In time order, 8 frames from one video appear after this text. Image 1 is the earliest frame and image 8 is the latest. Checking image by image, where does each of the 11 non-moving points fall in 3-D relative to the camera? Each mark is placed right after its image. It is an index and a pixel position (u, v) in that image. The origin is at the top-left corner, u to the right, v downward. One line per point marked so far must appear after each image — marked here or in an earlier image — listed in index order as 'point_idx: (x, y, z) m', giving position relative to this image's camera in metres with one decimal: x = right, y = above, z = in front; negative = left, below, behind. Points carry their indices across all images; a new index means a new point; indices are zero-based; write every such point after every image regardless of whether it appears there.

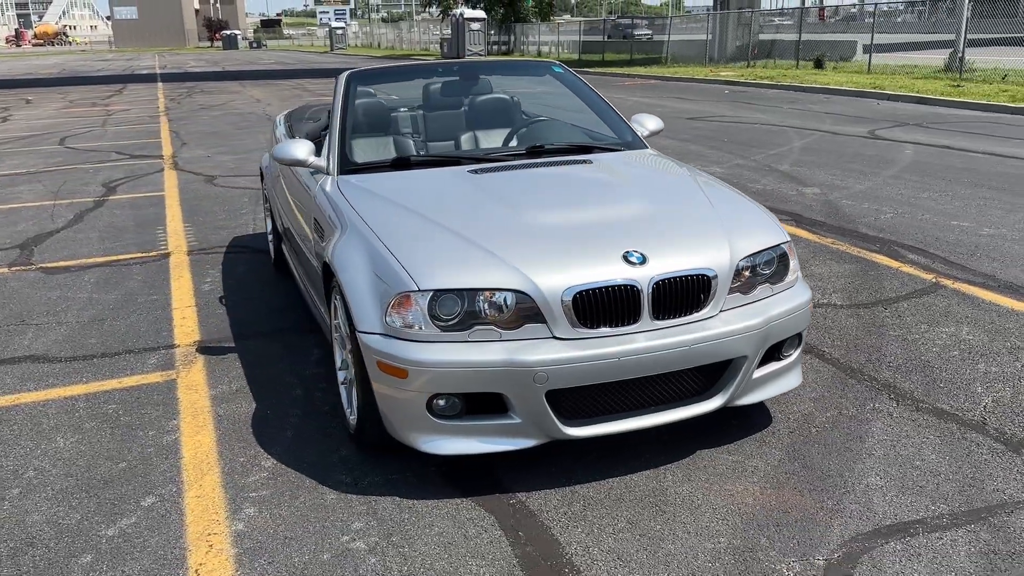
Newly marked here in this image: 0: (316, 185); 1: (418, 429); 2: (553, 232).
0: (-0.9, +0.5, +4.2) m
1: (-0.3, -0.5, +3.0) m
2: (+0.1, +0.2, +3.2) m
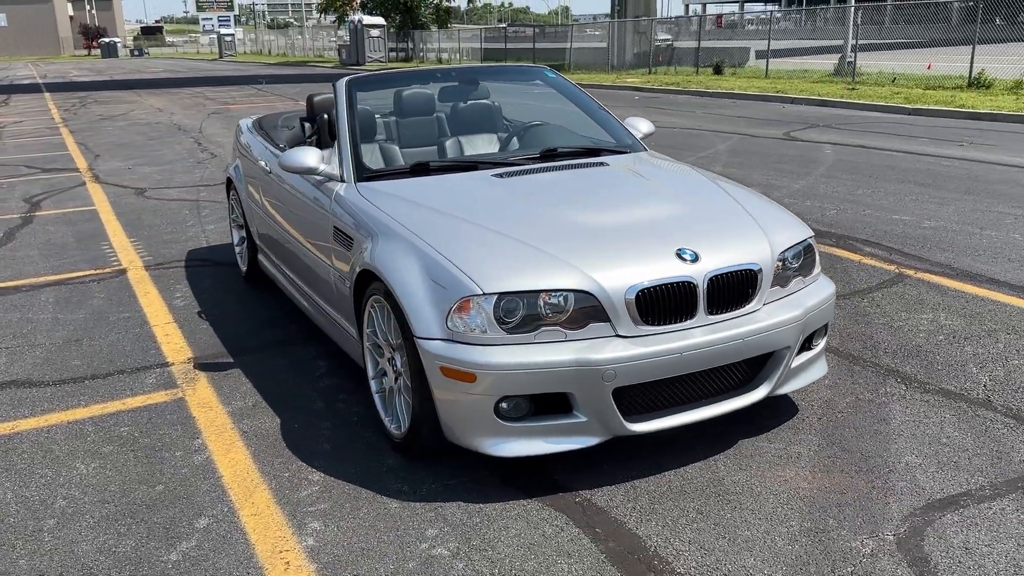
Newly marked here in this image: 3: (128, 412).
0: (-0.9, +0.4, +4.1) m
1: (-0.1, -0.5, +3.0) m
2: (+0.3, +0.2, +3.3) m
3: (-1.7, -0.5, +3.9) m
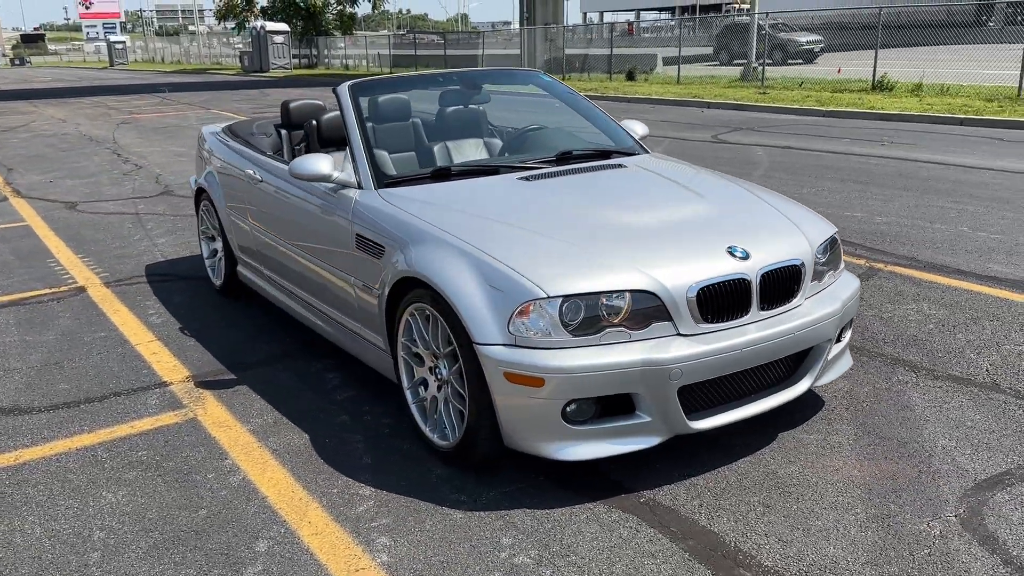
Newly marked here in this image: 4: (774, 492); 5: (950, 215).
0: (-0.8, +0.4, +4.0) m
1: (+0.1, -0.5, +3.0) m
2: (+0.5, +0.2, +3.3) m
3: (-1.5, -0.6, +3.7) m
4: (+0.9, -0.7, +3.1) m
5: (+3.6, +0.6, +7.3) m
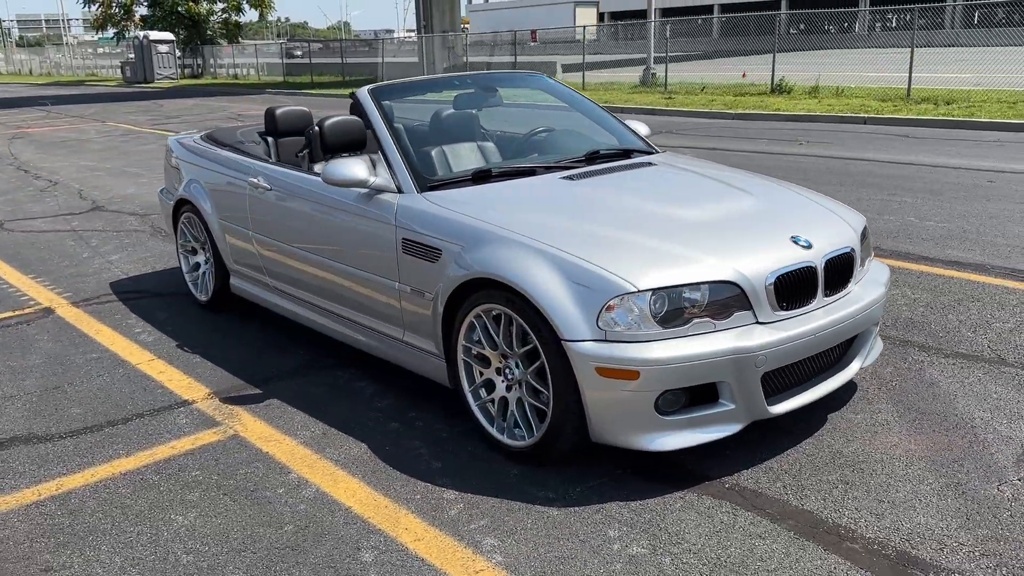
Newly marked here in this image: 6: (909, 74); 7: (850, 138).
0: (-0.6, +0.4, +3.9) m
1: (+0.4, -0.5, +3.1) m
2: (+0.7, +0.2, +3.4) m
3: (-1.3, -0.7, +3.6) m
4: (+1.2, -0.7, +3.2) m
5: (+3.3, +0.7, +7.7) m
6: (+8.3, +4.4, +18.6) m
7: (+4.9, +2.2, +12.9) m
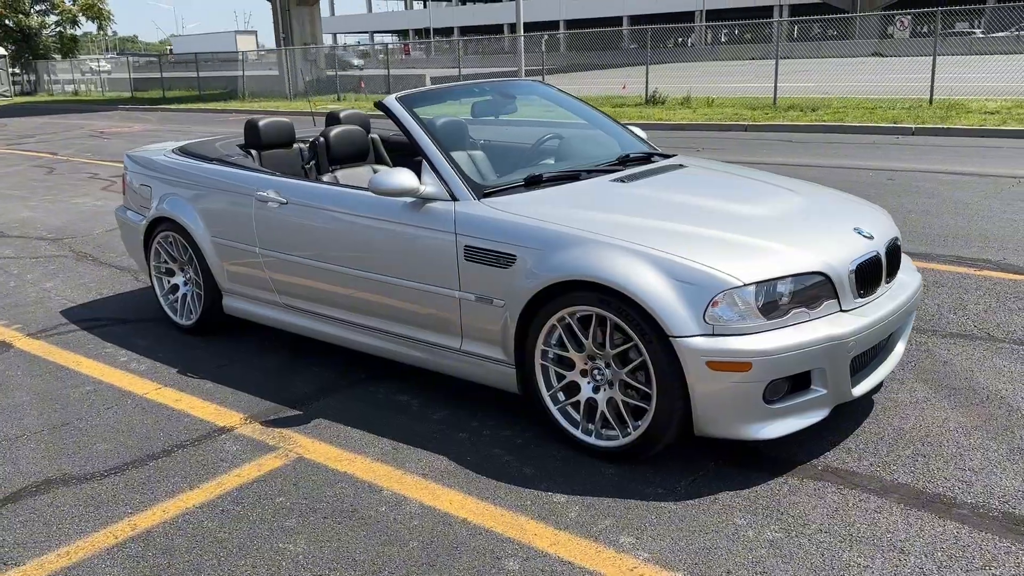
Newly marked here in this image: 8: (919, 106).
0: (-0.4, +0.3, +3.9) m
1: (+0.8, -0.5, +3.2) m
2: (+1.0, +0.3, +3.5) m
3: (-1.0, -0.7, +3.4) m
4: (+1.6, -0.6, +3.5) m
5: (+2.8, +0.8, +8.3) m
6: (+5.8, +4.5, +19.8) m
7: (+3.5, +2.2, +13.6) m
8: (+7.4, +3.3, +16.2) m
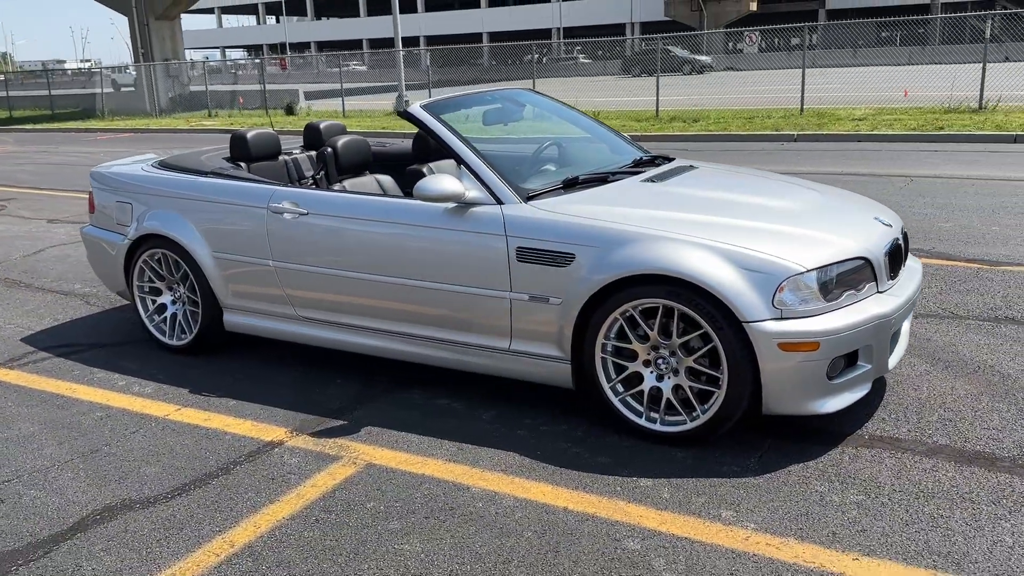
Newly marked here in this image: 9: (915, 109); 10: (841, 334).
0: (-0.2, +0.3, +3.9) m
1: (+1.1, -0.4, +3.4) m
2: (+1.3, +0.3, +3.8) m
3: (-0.6, -0.8, +3.4) m
4: (+1.8, -0.5, +3.8) m
5: (+2.3, +0.8, +8.8) m
6: (+3.3, +4.4, +20.7) m
7: (+2.1, +2.2, +14.2) m
8: (+5.5, +3.4, +17.4) m
9: (+7.4, +3.3, +16.3) m
10: (+1.2, -0.2, +3.4) m
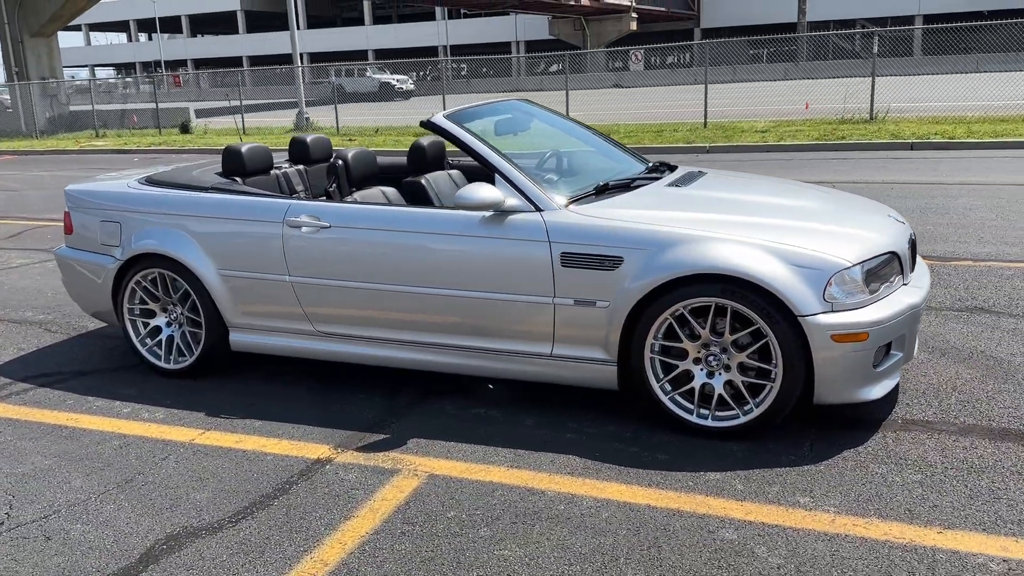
0: (0.0, +0.3, +4.0) m
1: (+1.4, -0.4, +3.6) m
2: (+1.4, +0.3, +4.0) m
3: (-0.4, -0.8, +3.3) m
4: (+2.0, -0.5, +4.1) m
5: (+1.8, +0.8, +9.1) m
6: (+1.2, +4.2, +21.1) m
7: (+0.8, +2.0, +14.4) m
8: (+3.8, +3.3, +18.0) m
9: (+5.8, +3.2, +17.3) m
10: (+1.5, -0.1, +3.6) m
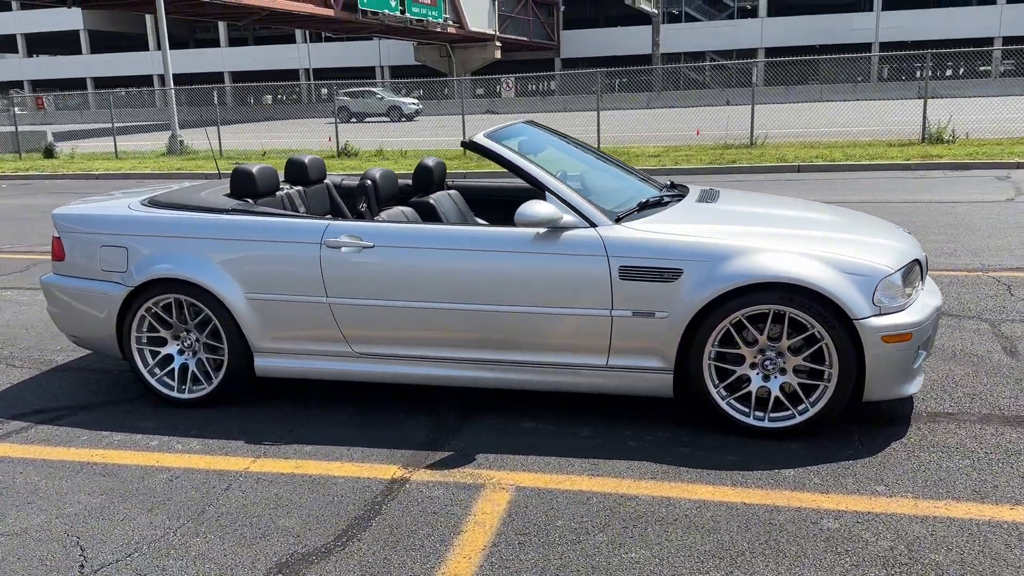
0: (+0.2, +0.2, +4.1) m
1: (+1.7, -0.4, +3.9) m
2: (+1.6, +0.3, +4.4) m
3: (0.0, -0.9, +3.3) m
4: (+2.3, -0.5, +4.5) m
5: (+1.2, +0.6, +9.4) m
6: (-1.4, +3.6, +21.3) m
7: (-0.6, +1.6, +14.6) m
8: (+1.7, +2.9, +18.6) m
9: (+3.8, +2.9, +18.2) m
10: (+1.8, -0.2, +3.9) m
